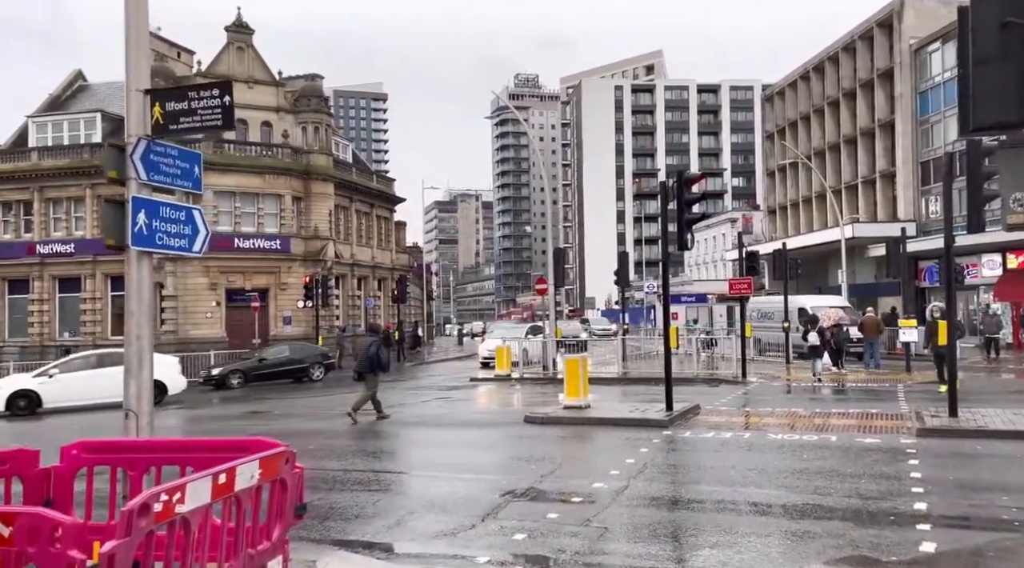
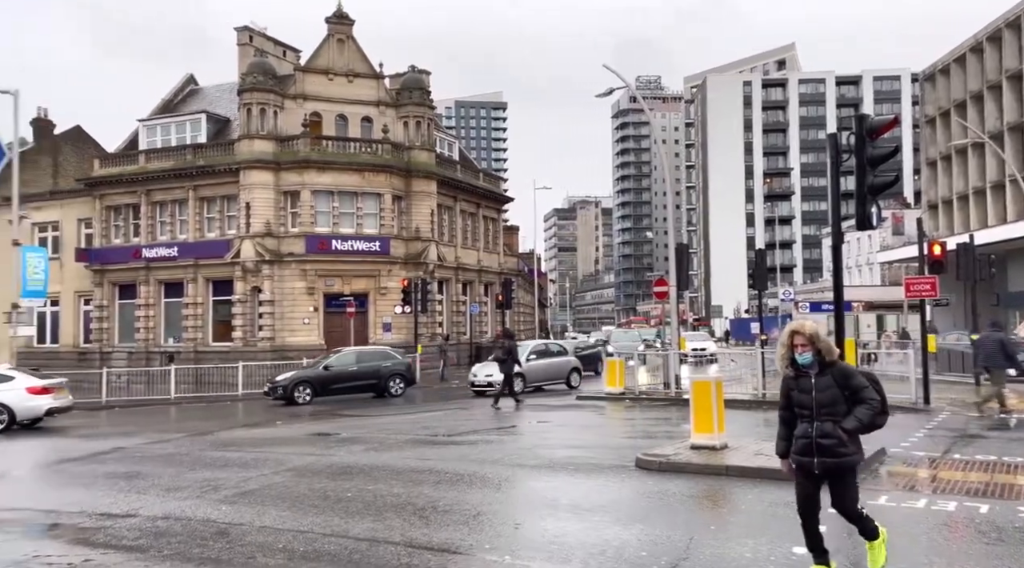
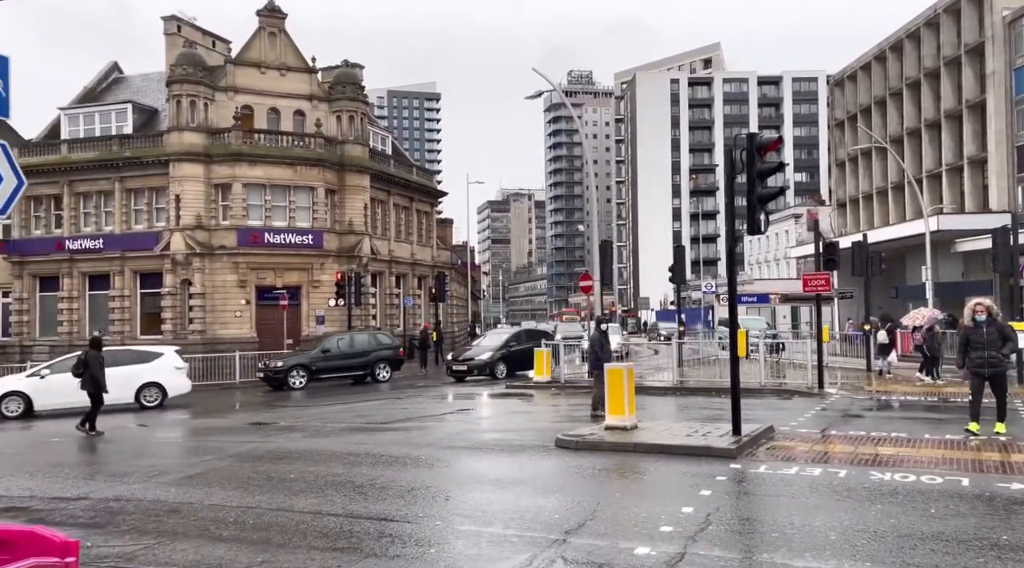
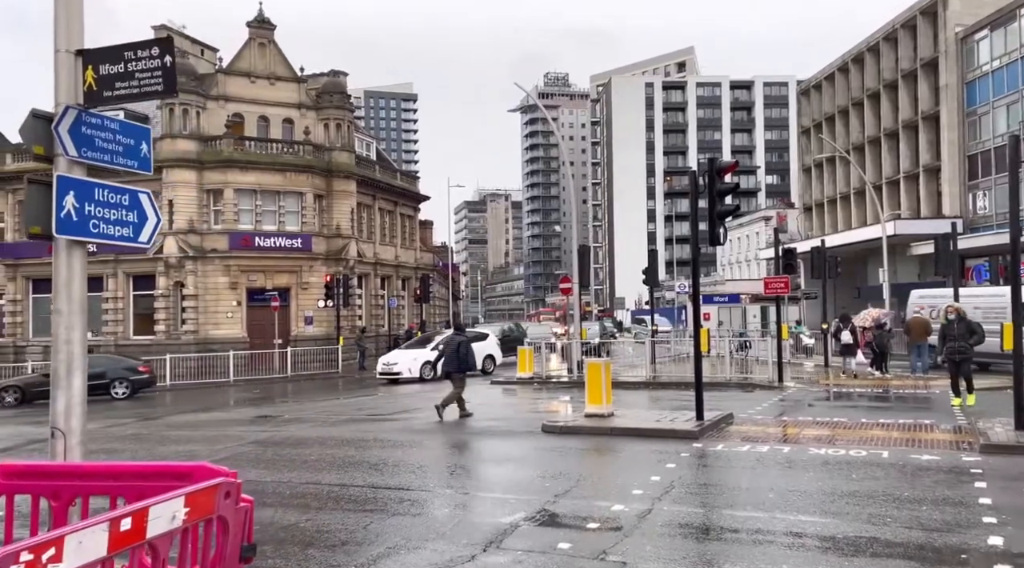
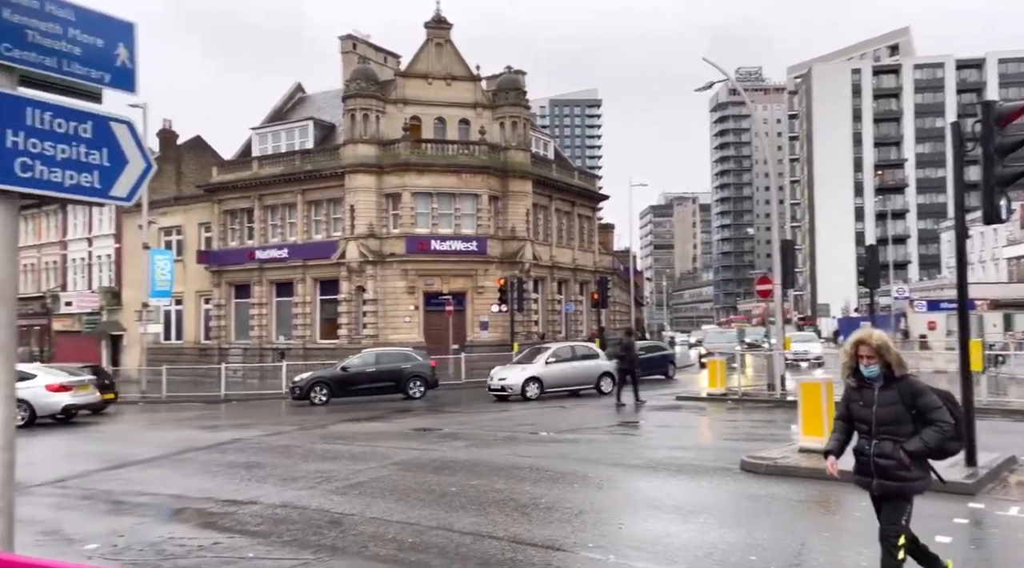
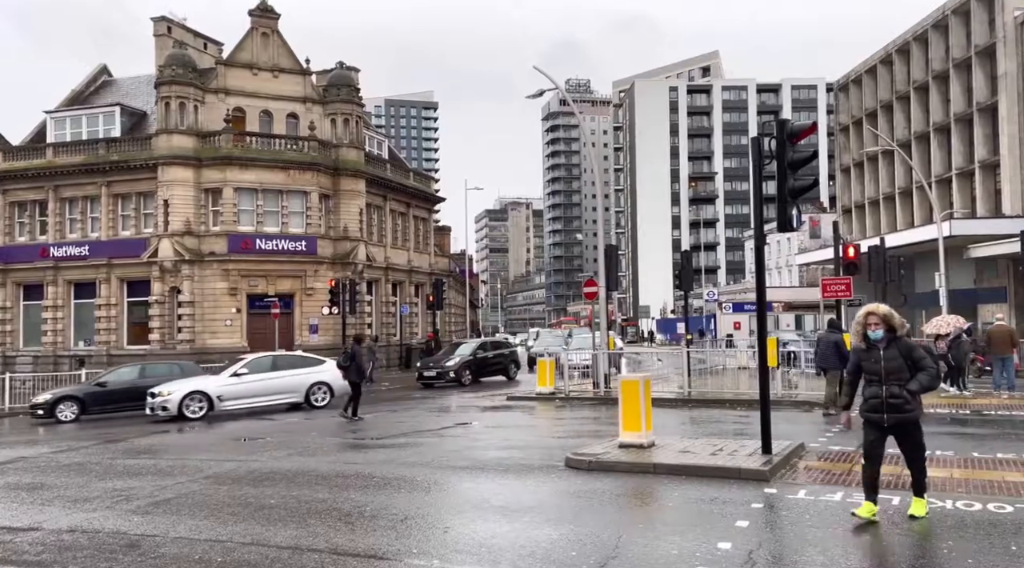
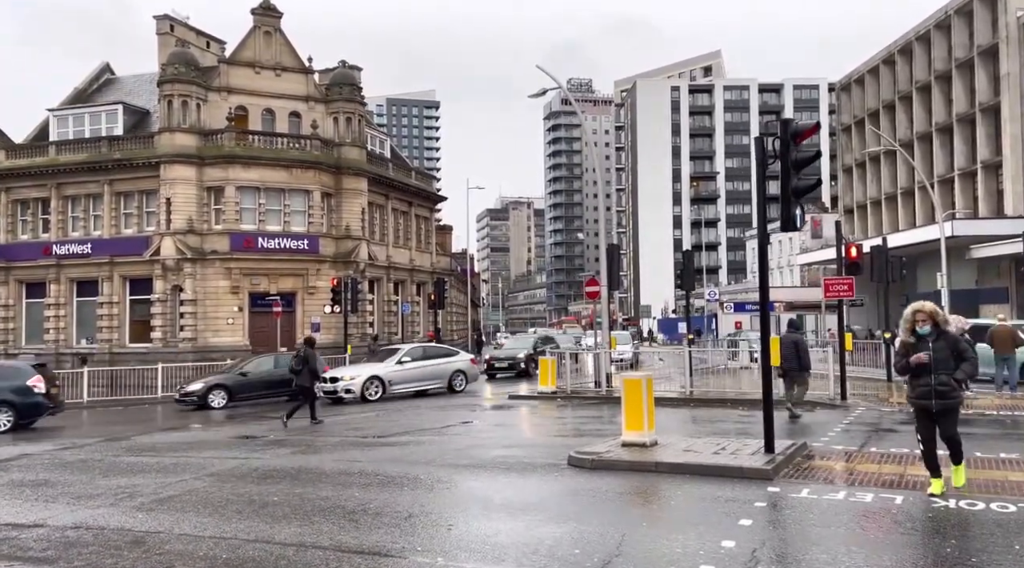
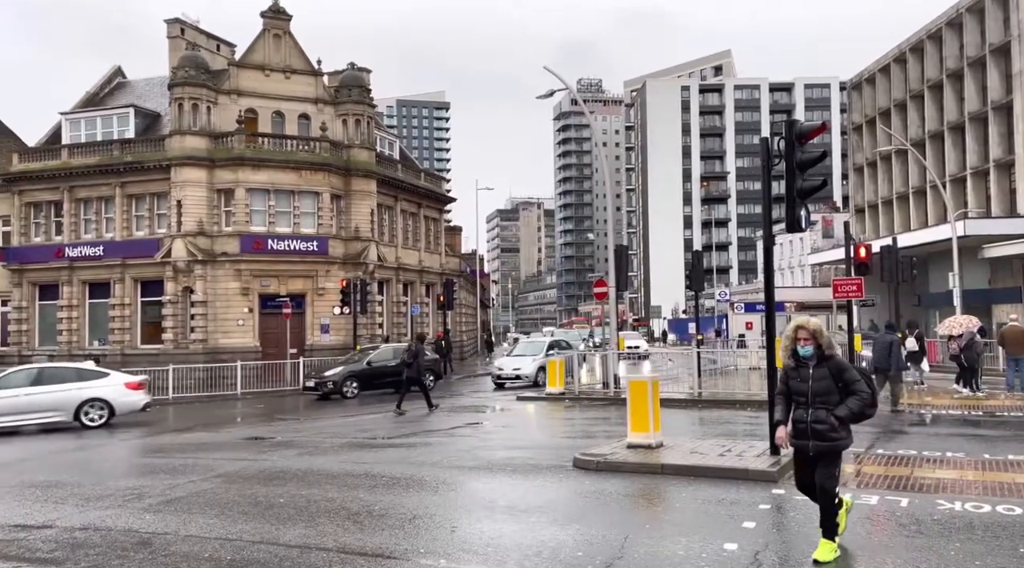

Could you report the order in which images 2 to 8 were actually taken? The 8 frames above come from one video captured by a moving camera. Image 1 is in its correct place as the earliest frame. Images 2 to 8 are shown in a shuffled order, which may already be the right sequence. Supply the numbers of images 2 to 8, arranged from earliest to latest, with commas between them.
4, 3, 7, 6, 8, 2, 5
